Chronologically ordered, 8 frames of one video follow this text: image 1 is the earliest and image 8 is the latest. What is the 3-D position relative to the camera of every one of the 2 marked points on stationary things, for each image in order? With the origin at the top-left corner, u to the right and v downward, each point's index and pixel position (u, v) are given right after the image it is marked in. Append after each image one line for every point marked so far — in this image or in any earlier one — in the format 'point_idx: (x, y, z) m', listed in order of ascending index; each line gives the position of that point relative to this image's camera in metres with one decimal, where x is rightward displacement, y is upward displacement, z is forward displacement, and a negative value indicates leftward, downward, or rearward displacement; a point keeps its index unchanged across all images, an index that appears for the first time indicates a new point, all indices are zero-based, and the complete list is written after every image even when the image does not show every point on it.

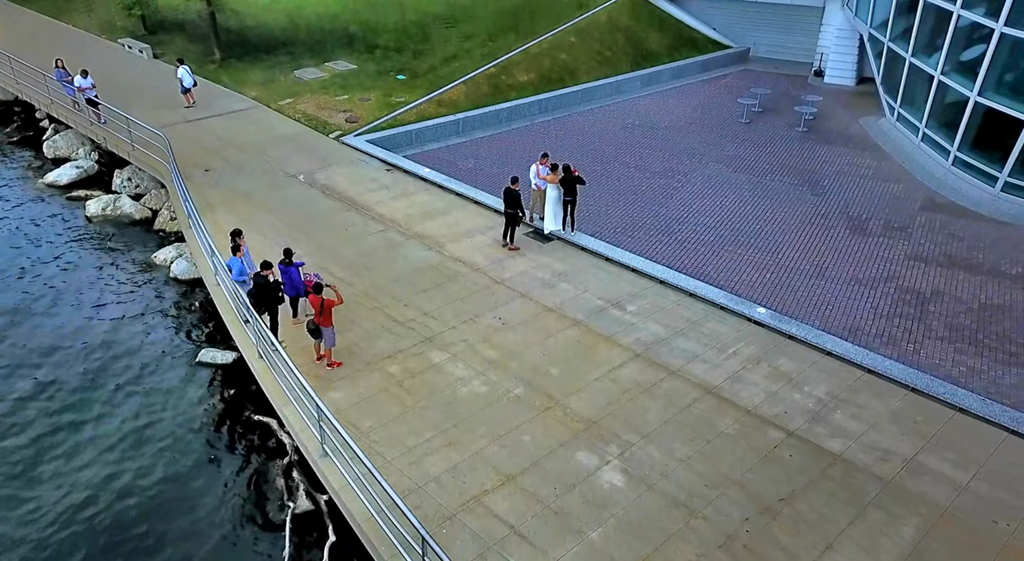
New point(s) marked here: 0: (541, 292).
0: (+0.5, -0.2, +10.7) m
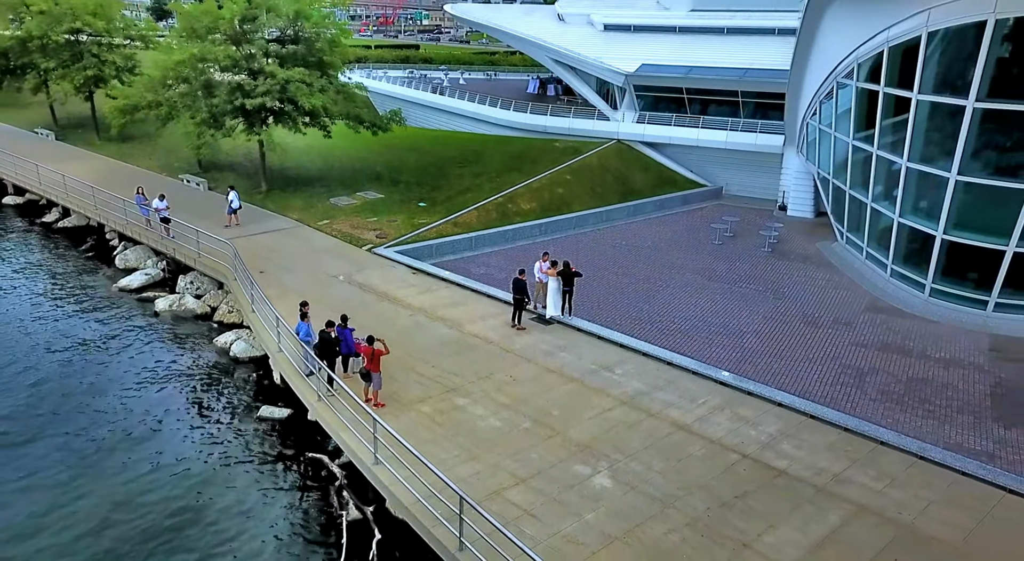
0: (+0.6, -1.5, +13.1) m
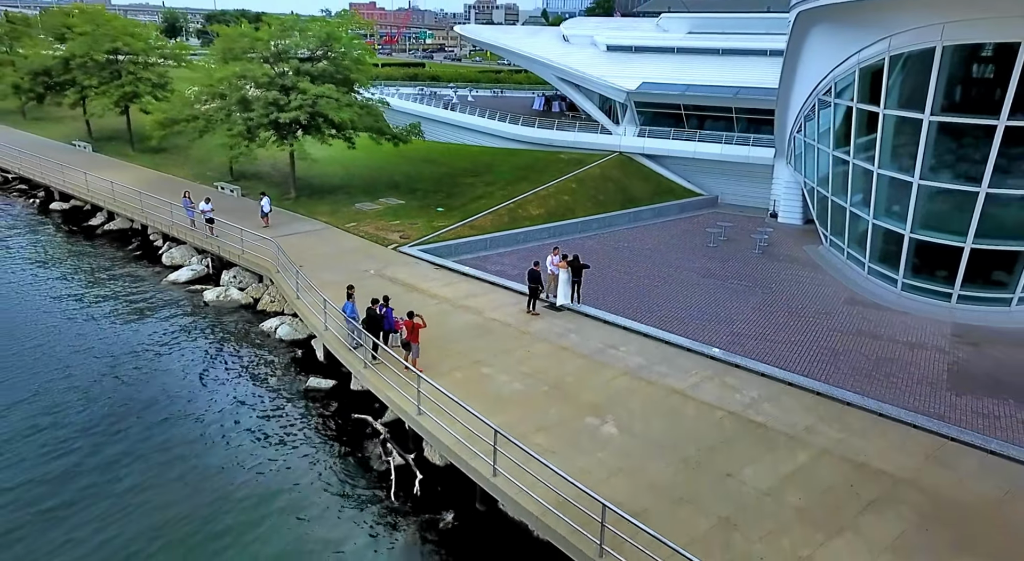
0: (+1.0, -1.3, +14.9) m
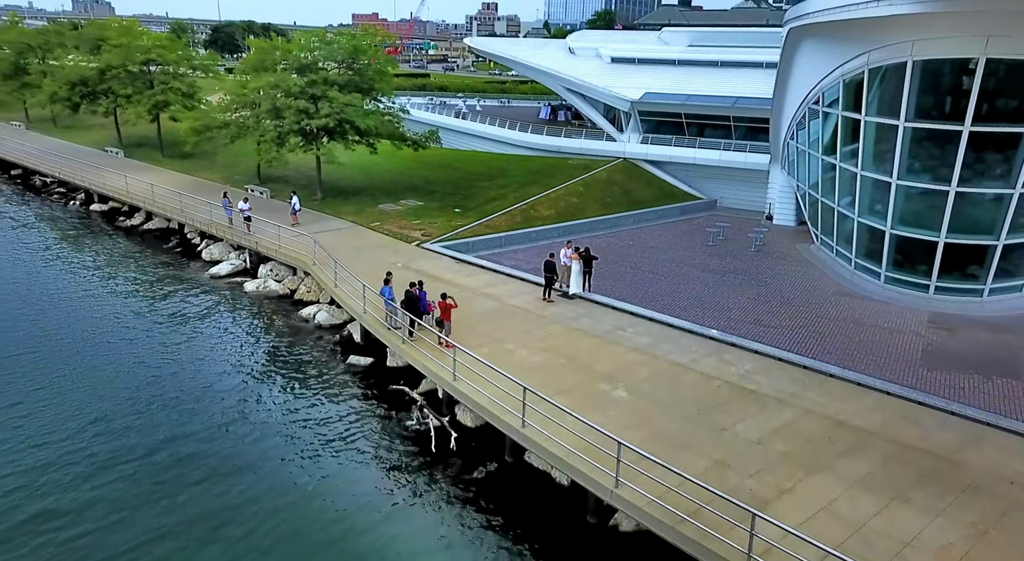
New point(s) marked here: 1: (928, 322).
0: (+1.4, -1.0, +16.6) m
1: (+11.3, -1.1, +18.5) m
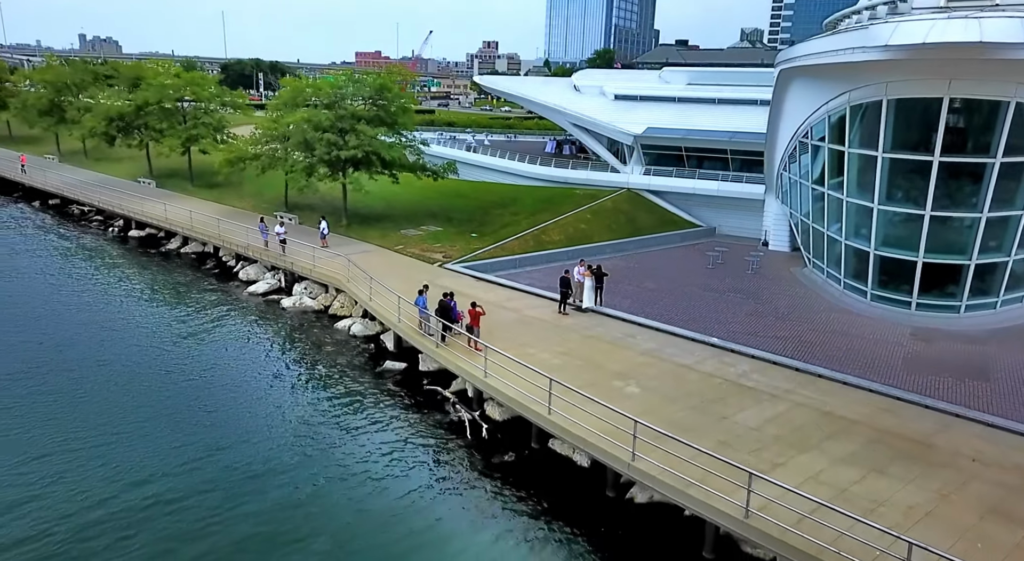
0: (+2.0, -1.3, +18.4) m
1: (+11.8, -1.6, +20.2) m
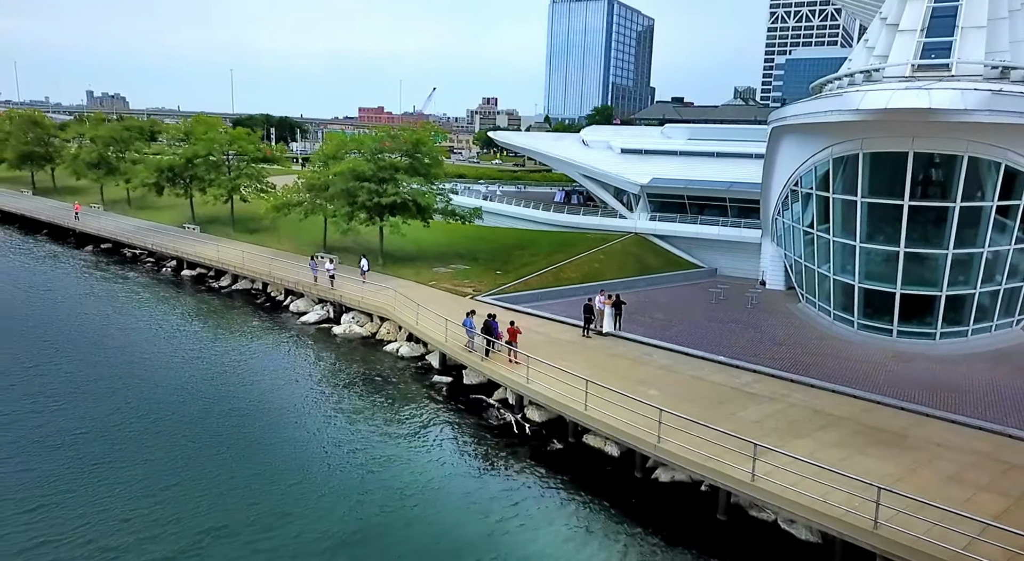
0: (+3.0, -2.2, +21.1) m
1: (+12.8, -2.6, +23.0) m
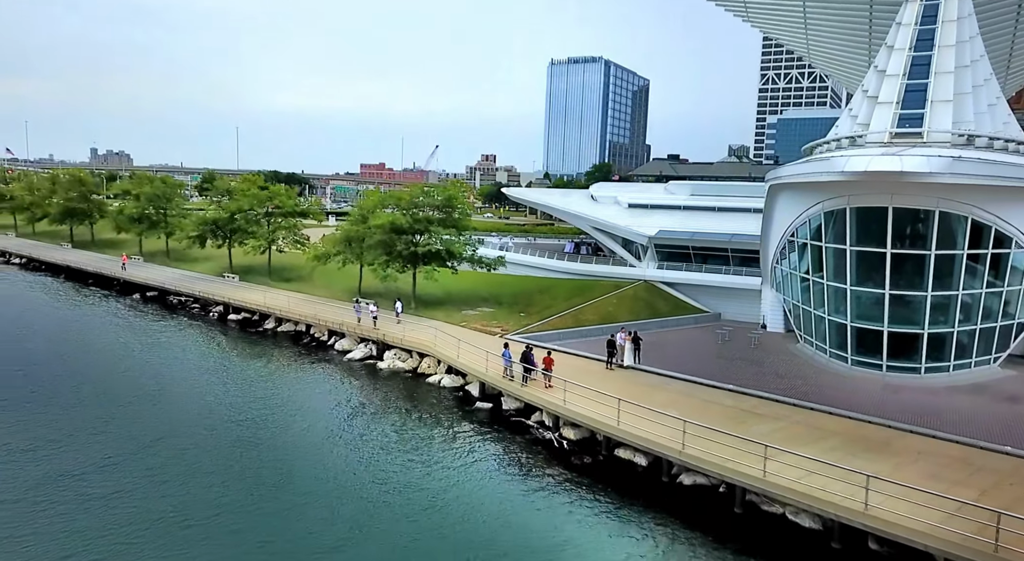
0: (+4.1, -3.5, +23.8) m
1: (+13.9, -4.1, +25.7) m
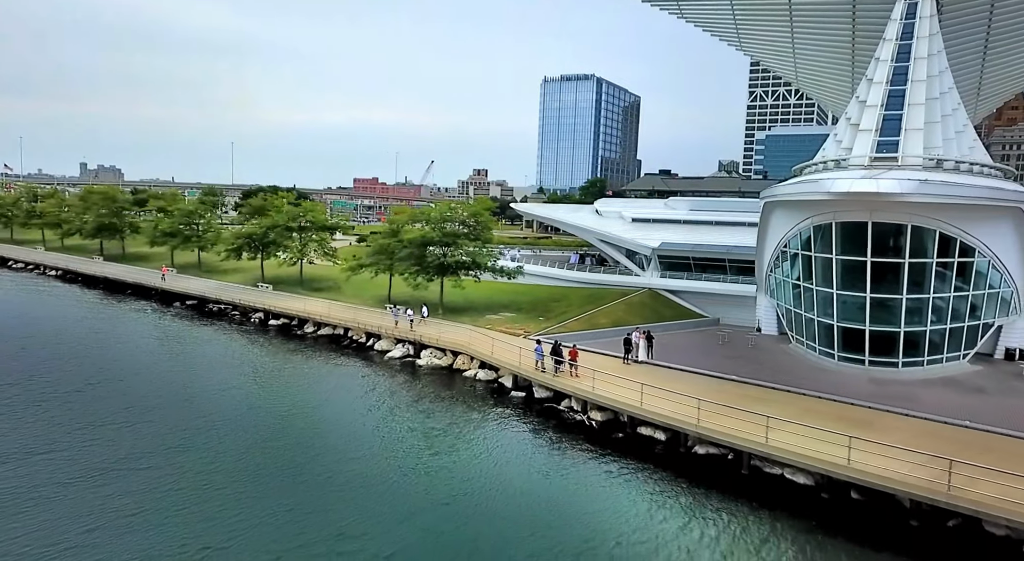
0: (+5.3, -3.7, +27.3) m
1: (+15.1, -4.3, +29.2) m
